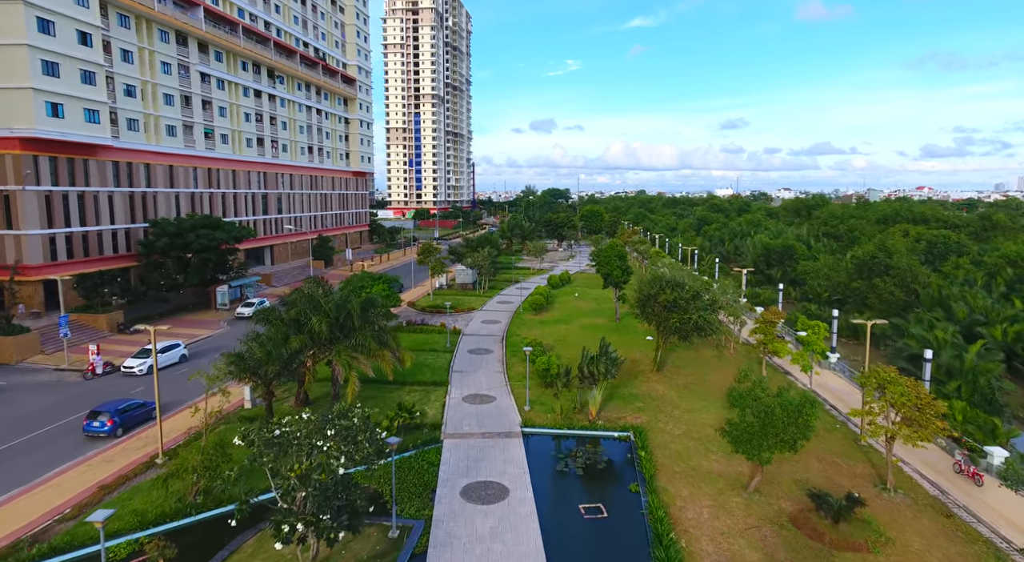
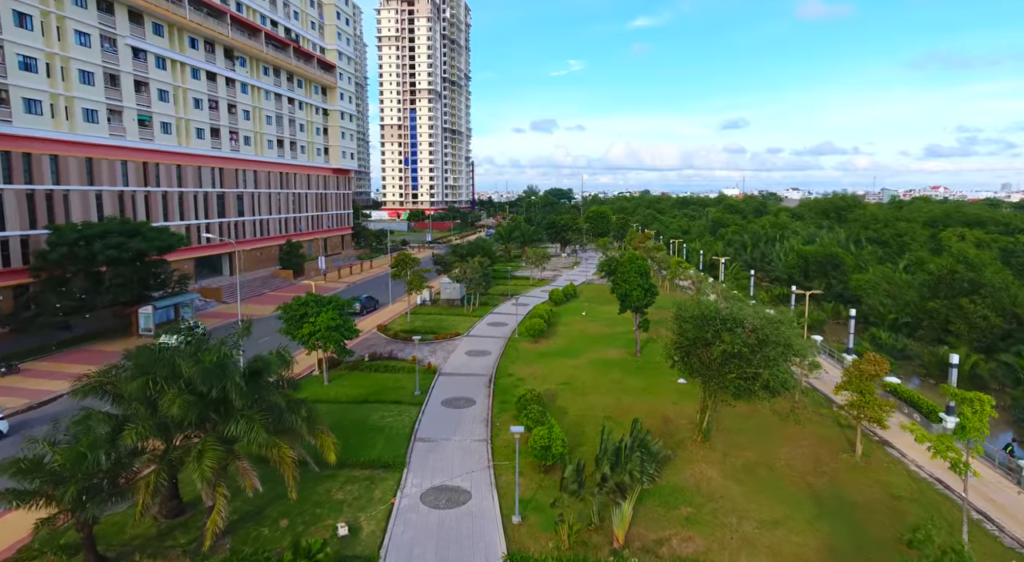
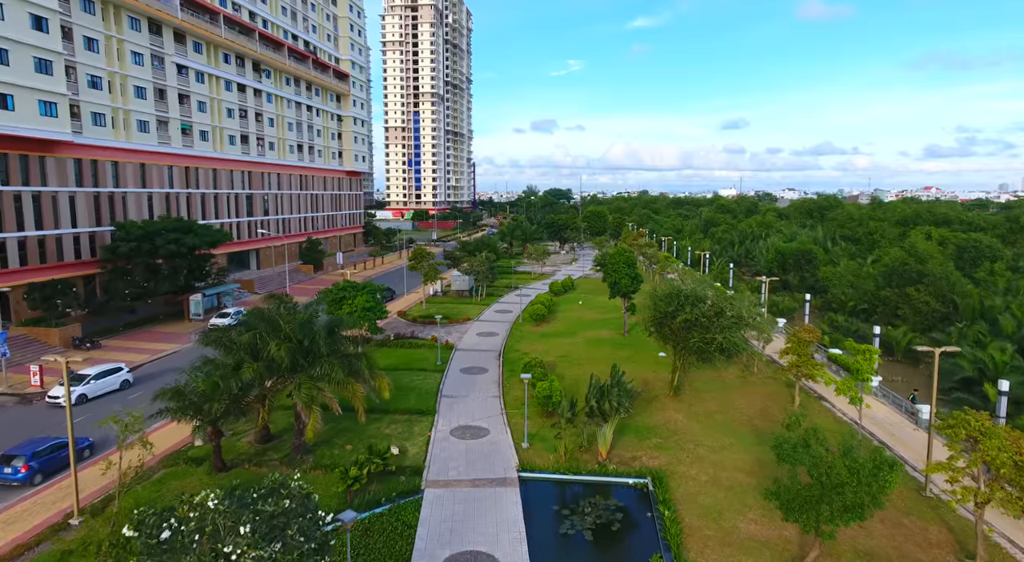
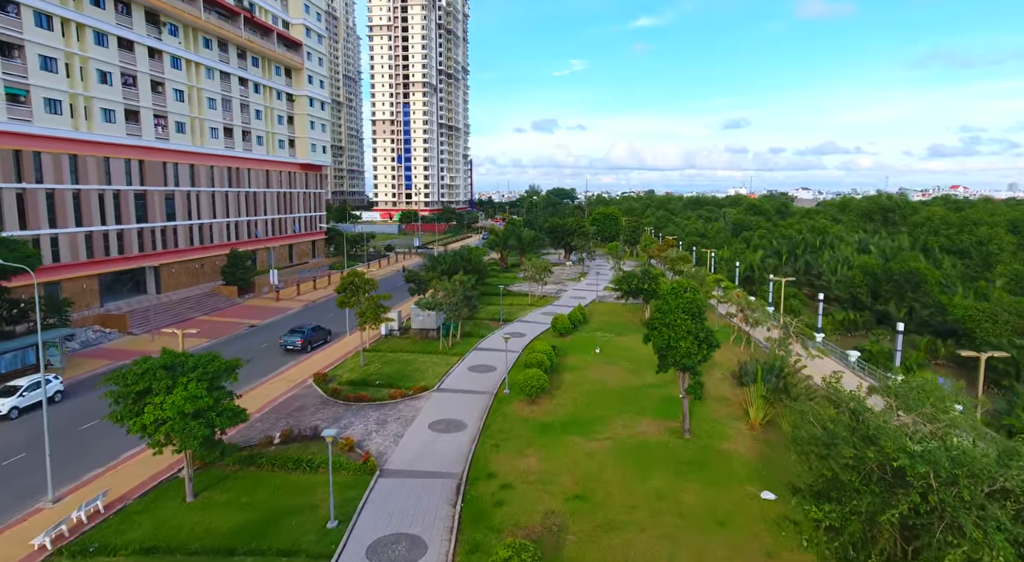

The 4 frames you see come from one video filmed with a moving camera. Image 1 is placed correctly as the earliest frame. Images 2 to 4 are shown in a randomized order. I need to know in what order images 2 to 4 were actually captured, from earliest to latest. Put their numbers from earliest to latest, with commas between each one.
3, 2, 4
